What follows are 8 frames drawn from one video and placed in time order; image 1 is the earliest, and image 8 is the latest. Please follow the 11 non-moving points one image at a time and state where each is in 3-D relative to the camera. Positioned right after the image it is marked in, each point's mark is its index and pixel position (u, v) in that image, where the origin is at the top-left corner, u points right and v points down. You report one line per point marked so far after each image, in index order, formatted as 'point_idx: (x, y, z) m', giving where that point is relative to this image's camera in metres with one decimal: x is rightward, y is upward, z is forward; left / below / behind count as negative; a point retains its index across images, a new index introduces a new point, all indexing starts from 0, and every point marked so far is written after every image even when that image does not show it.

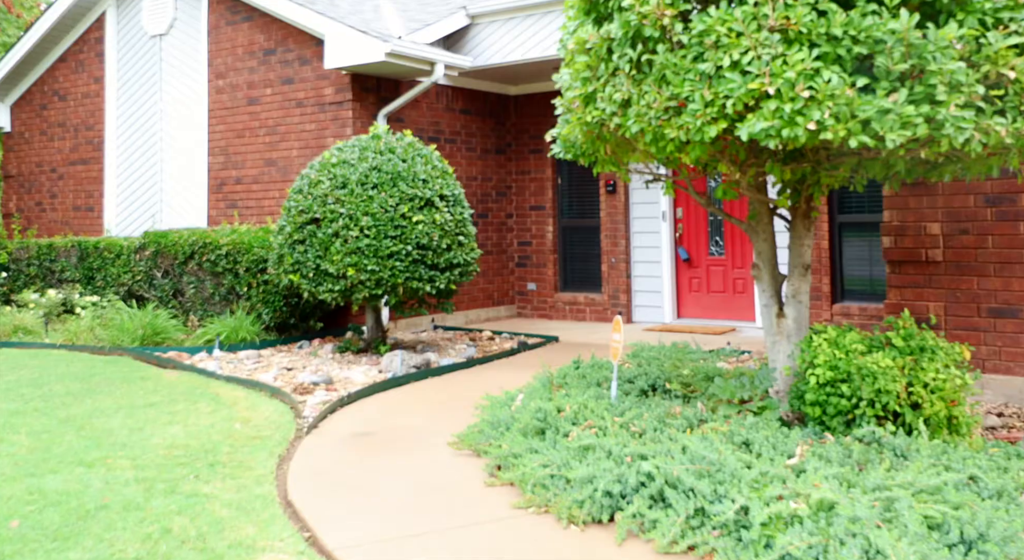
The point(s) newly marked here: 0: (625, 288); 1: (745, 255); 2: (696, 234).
0: (+1.4, -0.1, +11.9) m
1: (+2.8, +0.3, +11.1) m
2: (+2.3, +0.6, +11.5) m
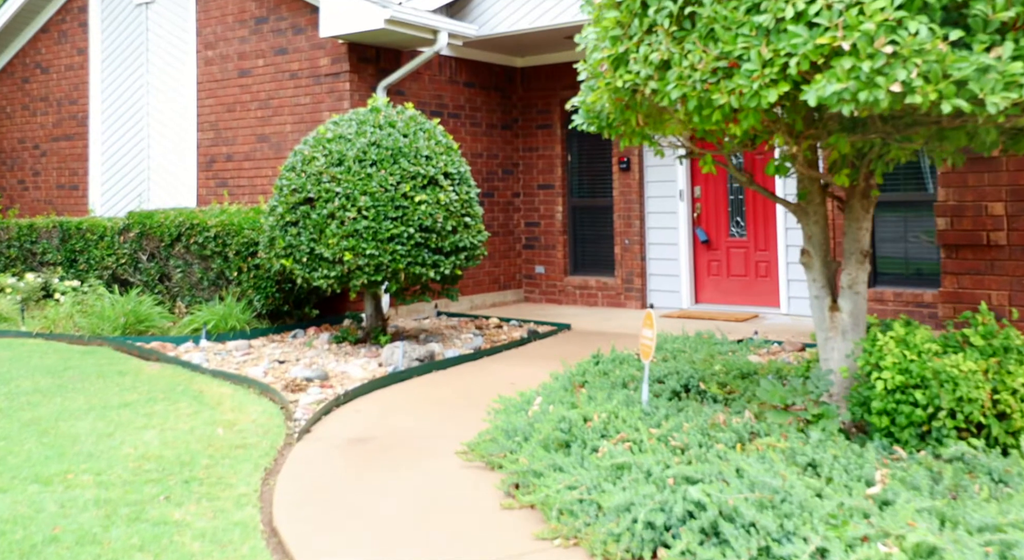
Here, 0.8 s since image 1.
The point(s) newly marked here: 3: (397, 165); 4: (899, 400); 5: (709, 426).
0: (+1.5, +0.1, +11.2) m
1: (+2.9, +0.5, +10.4) m
2: (+2.4, +0.8, +10.8) m
3: (-0.9, +0.9, +7.7) m
4: (+1.7, -0.5, +4.0) m
5: (+0.9, -0.7, +4.1) m
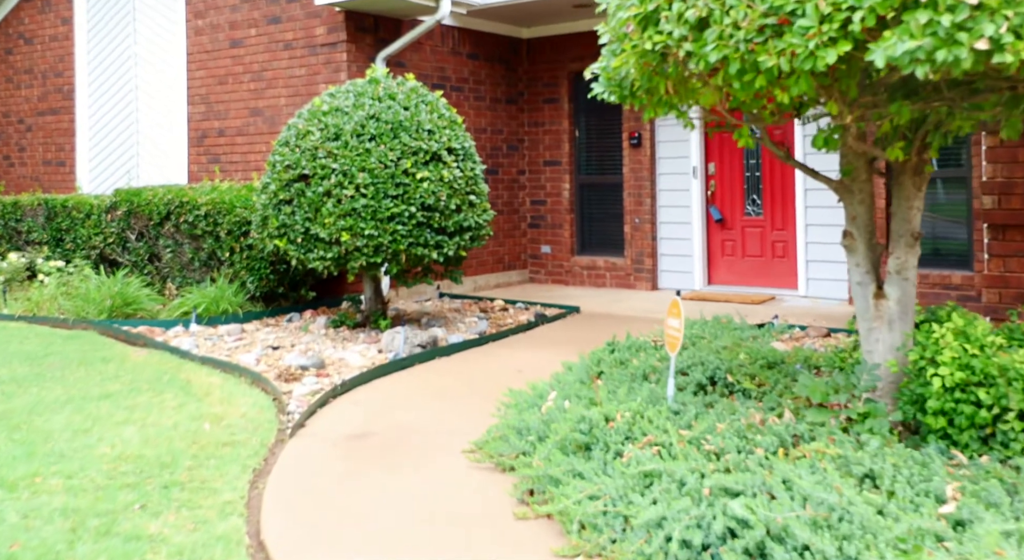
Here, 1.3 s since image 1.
0: (+1.6, +0.3, +10.8) m
1: (+2.9, +0.7, +10.0) m
2: (+2.4, +1.0, +10.3) m
3: (-0.9, +1.1, +7.2) m
4: (+1.7, -0.5, +3.6) m
5: (+0.9, -0.6, +3.7) m
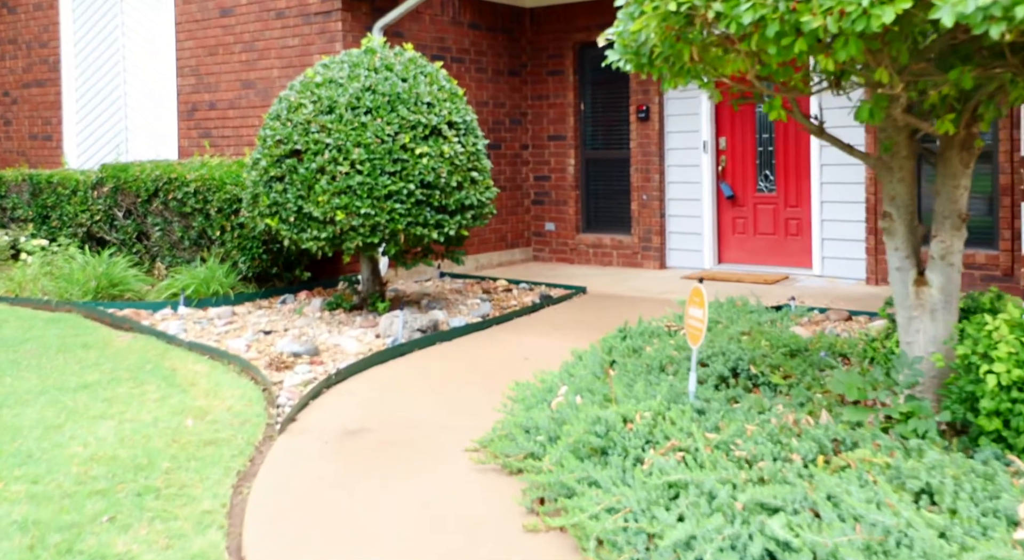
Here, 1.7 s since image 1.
0: (+1.6, +0.6, +10.4) m
1: (+3.0, +0.9, +9.6) m
2: (+2.5, +1.2, +9.9) m
3: (-0.8, +1.2, +6.8) m
4: (+1.8, -0.4, +3.2) m
5: (+1.0, -0.6, +3.4) m
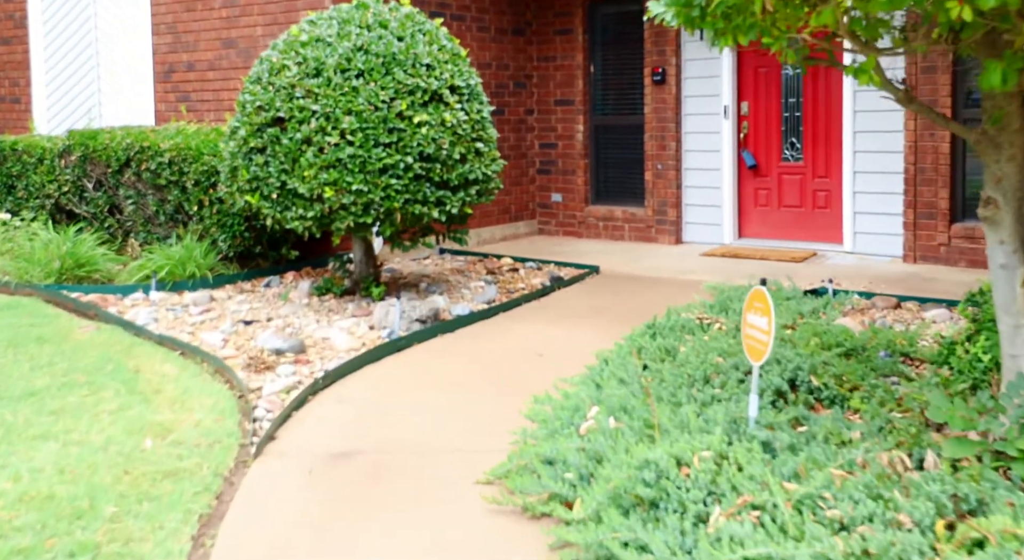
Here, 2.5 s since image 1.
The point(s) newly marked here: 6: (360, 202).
0: (+1.7, +0.8, +9.6) m
1: (+3.0, +1.1, +8.8) m
2: (+2.5, +1.4, +9.2) m
3: (-0.8, +1.3, +6.0) m
4: (+1.8, -0.4, +2.5) m
5: (+1.0, -0.6, +2.7) m
6: (-1.0, +0.5, +5.9) m
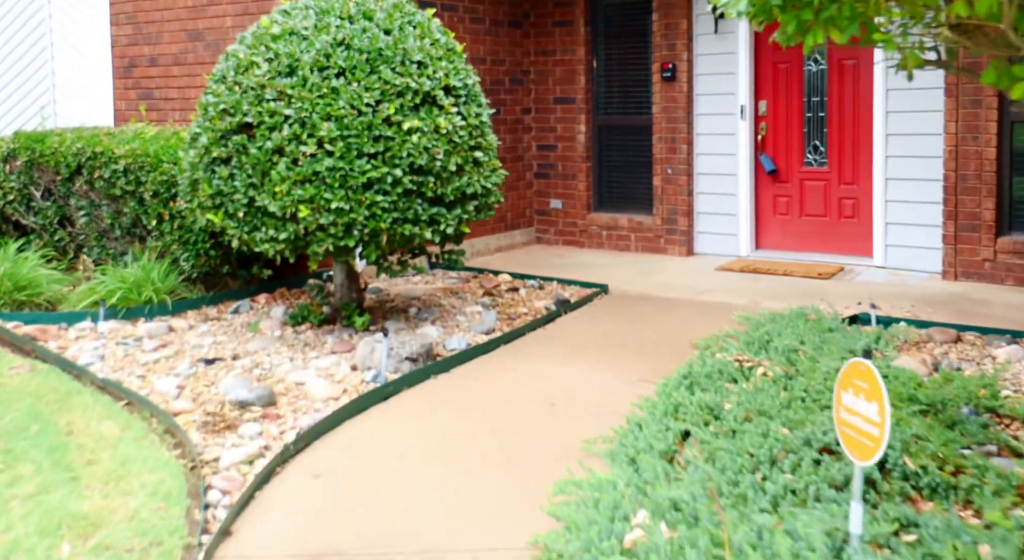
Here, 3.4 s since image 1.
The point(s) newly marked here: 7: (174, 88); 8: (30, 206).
0: (+1.6, +0.7, +8.8) m
1: (+3.0, +1.0, +8.0) m
2: (+2.5, +1.3, +8.4) m
3: (-0.8, +1.1, +5.2) m
4: (+1.9, -0.6, +1.8) m
5: (+1.1, -0.8, +1.9) m
6: (-0.9, +0.3, +5.1) m
7: (-2.9, +1.7, +8.1) m
8: (-3.8, +0.6, +7.4) m
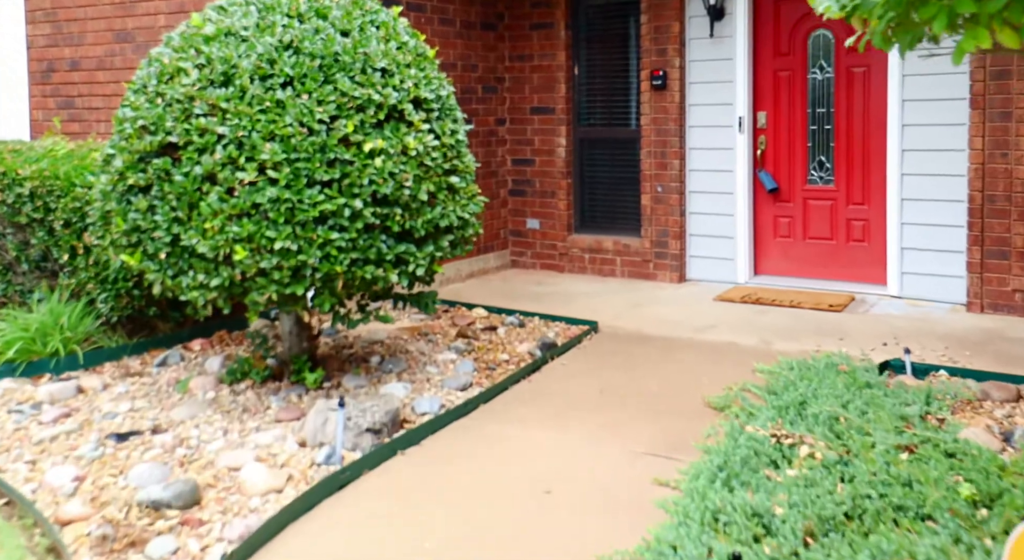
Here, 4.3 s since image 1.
0: (+1.4, +0.4, +8.0) m
1: (+2.8, +0.7, +7.3) m
2: (+2.3, +1.0, +7.6) m
3: (-0.8, +0.9, +4.3) m
4: (+2.0, -0.9, +0.9) m
5: (+1.2, -1.0, +1.0) m
6: (-1.0, +0.1, +4.2) m
7: (-3.1, +1.4, +7.1) m
8: (-4.0, +0.3, +6.3) m
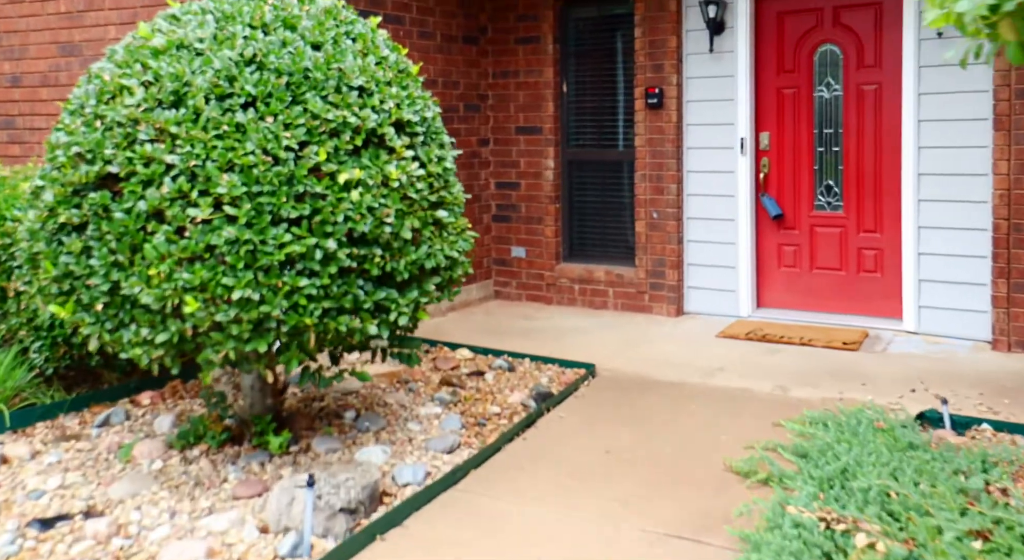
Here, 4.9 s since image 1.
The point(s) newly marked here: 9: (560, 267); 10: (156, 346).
0: (+1.3, +0.2, +7.5) m
1: (+2.7, +0.5, +6.8) m
2: (+2.2, +0.8, +7.1) m
3: (-0.8, +0.7, +3.6) m
4: (+2.1, -1.0, +0.4) m
5: (+1.3, -1.2, +0.5) m
6: (-1.0, -0.1, +3.5) m
7: (-3.2, +1.1, +6.4) m
8: (-4.1, +0.1, +5.6) m
9: (+0.4, +0.1, +8.0) m
10: (-1.4, -0.2, +3.7) m
